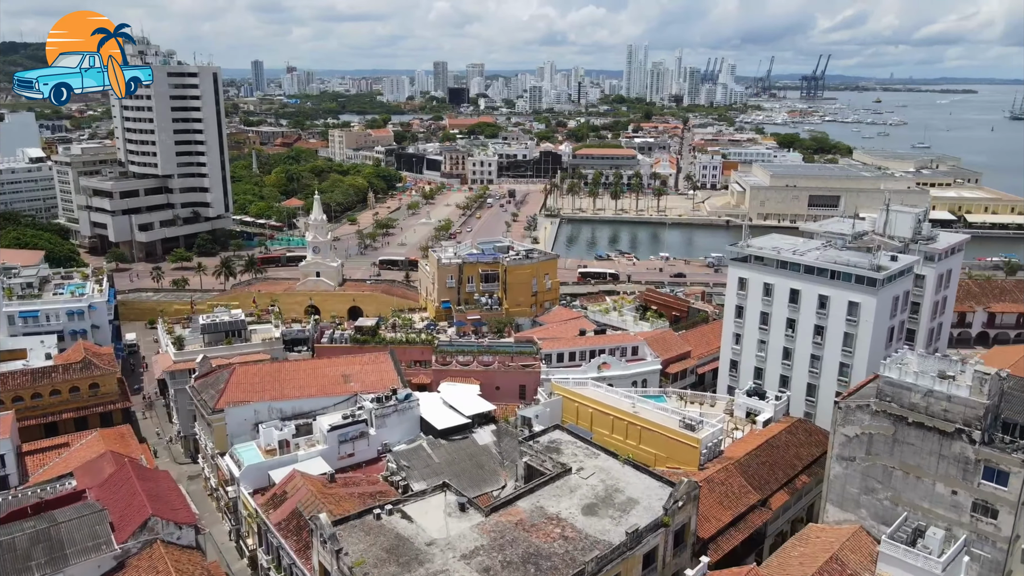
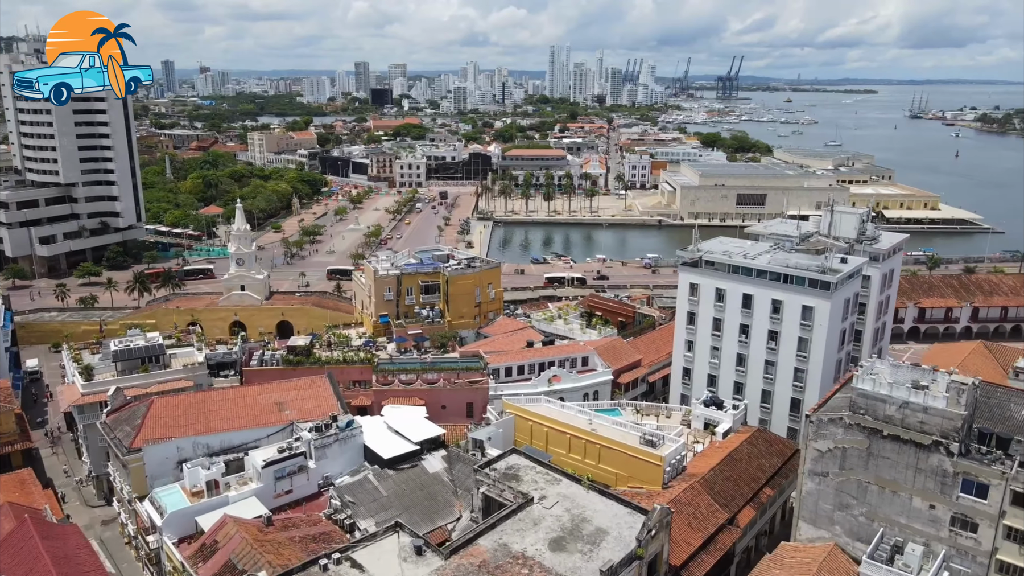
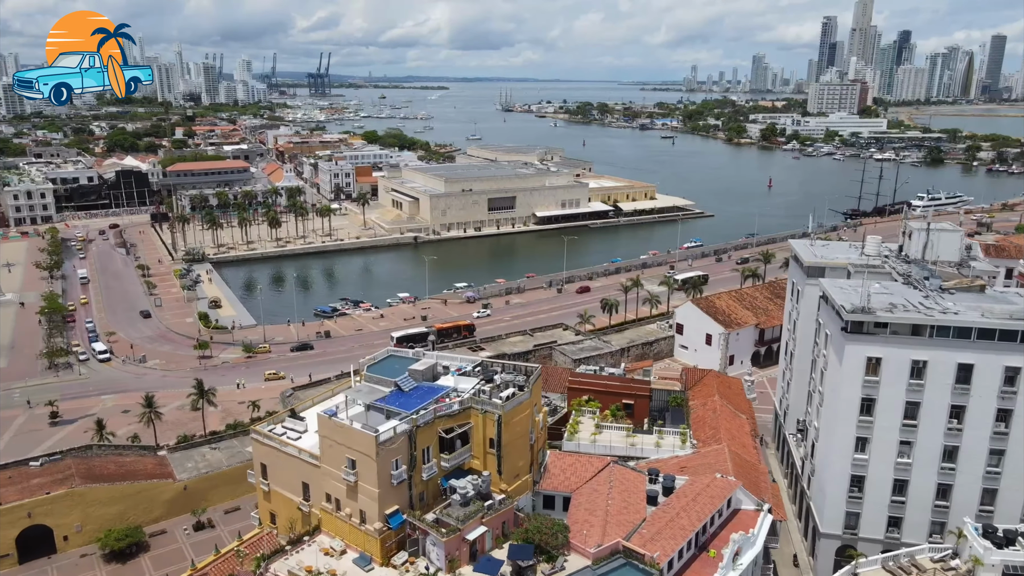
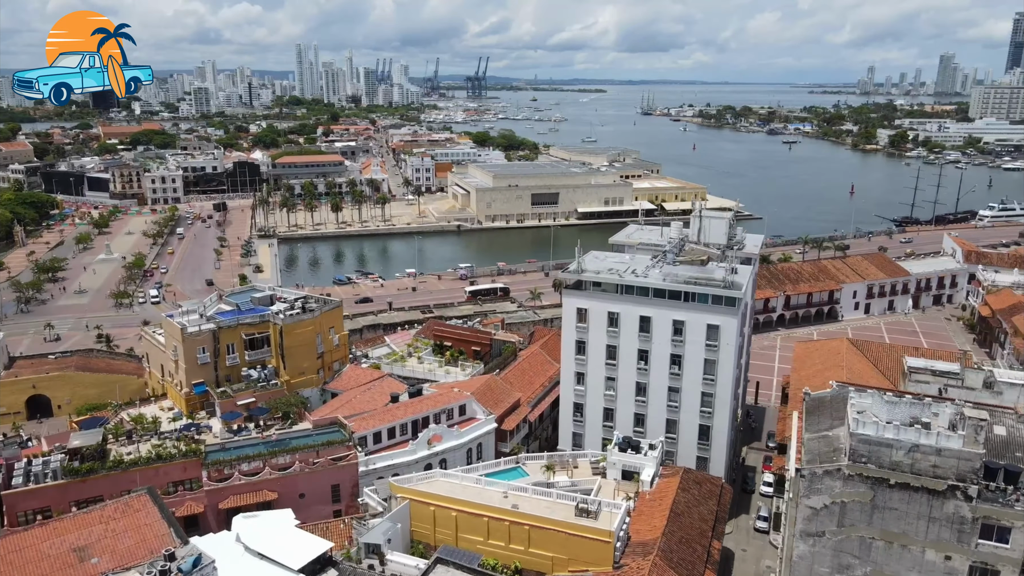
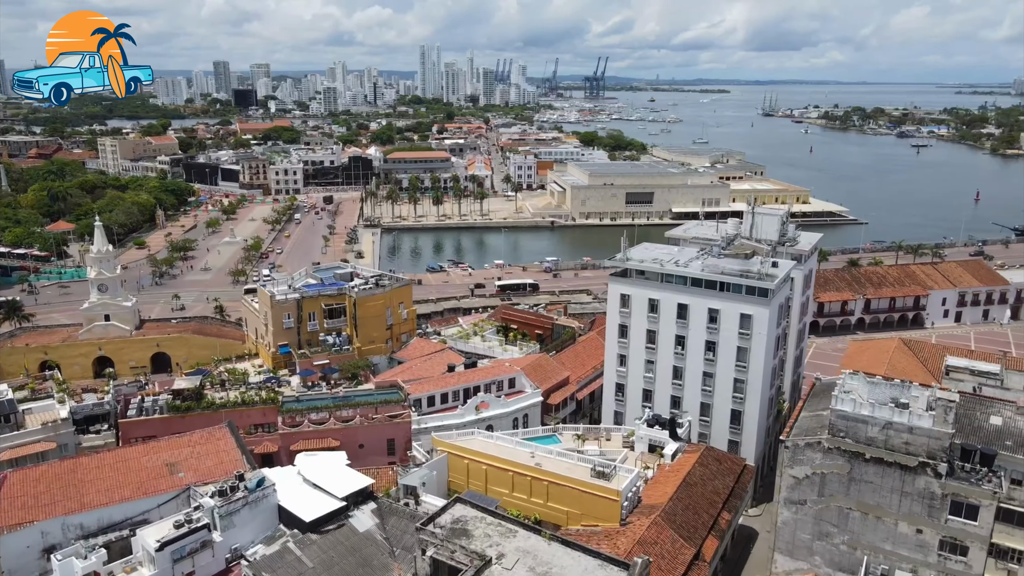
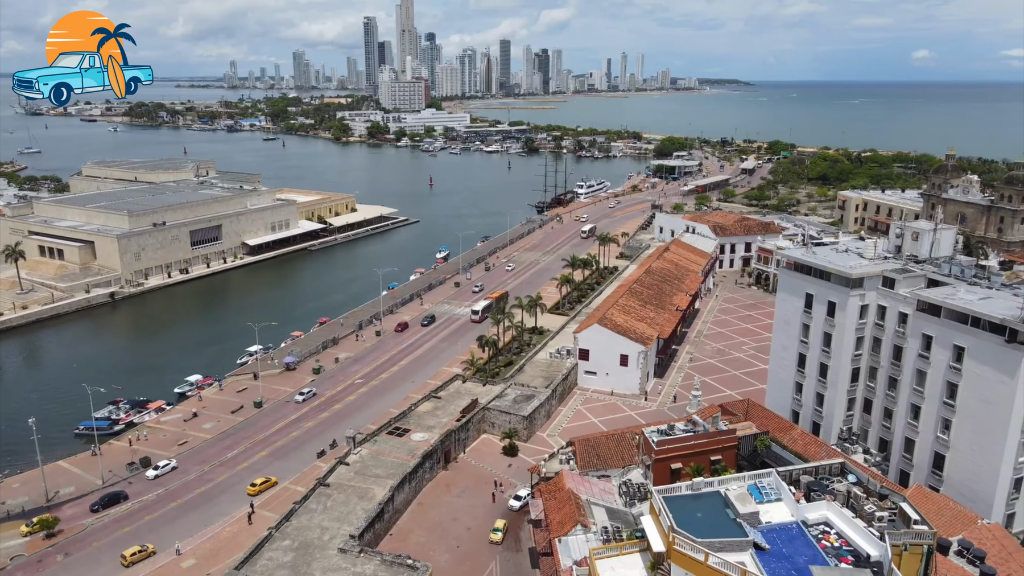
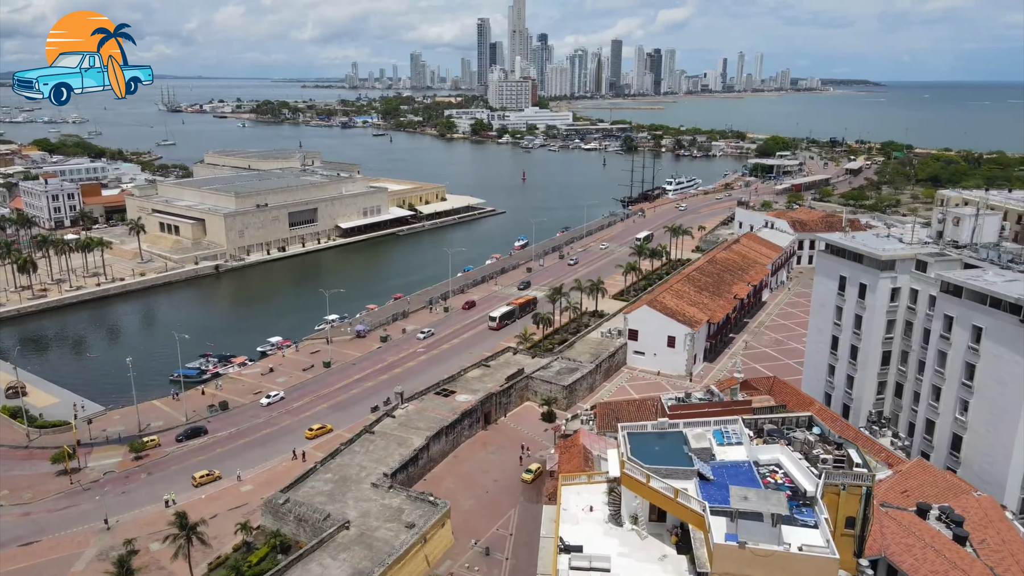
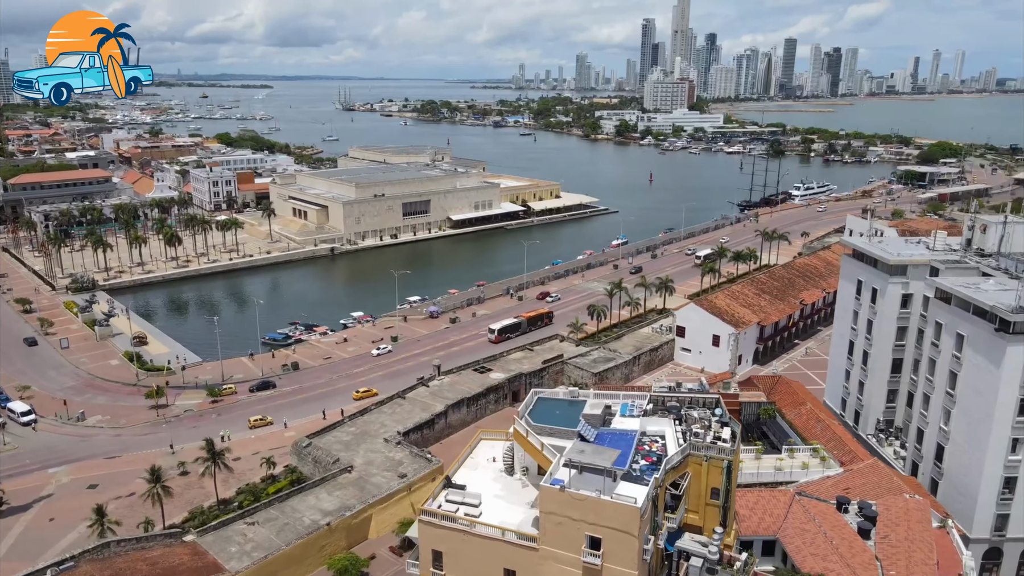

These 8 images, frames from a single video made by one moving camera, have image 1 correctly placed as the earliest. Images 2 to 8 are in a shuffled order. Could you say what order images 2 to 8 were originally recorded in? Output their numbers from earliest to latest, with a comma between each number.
2, 5, 4, 3, 8, 7, 6
